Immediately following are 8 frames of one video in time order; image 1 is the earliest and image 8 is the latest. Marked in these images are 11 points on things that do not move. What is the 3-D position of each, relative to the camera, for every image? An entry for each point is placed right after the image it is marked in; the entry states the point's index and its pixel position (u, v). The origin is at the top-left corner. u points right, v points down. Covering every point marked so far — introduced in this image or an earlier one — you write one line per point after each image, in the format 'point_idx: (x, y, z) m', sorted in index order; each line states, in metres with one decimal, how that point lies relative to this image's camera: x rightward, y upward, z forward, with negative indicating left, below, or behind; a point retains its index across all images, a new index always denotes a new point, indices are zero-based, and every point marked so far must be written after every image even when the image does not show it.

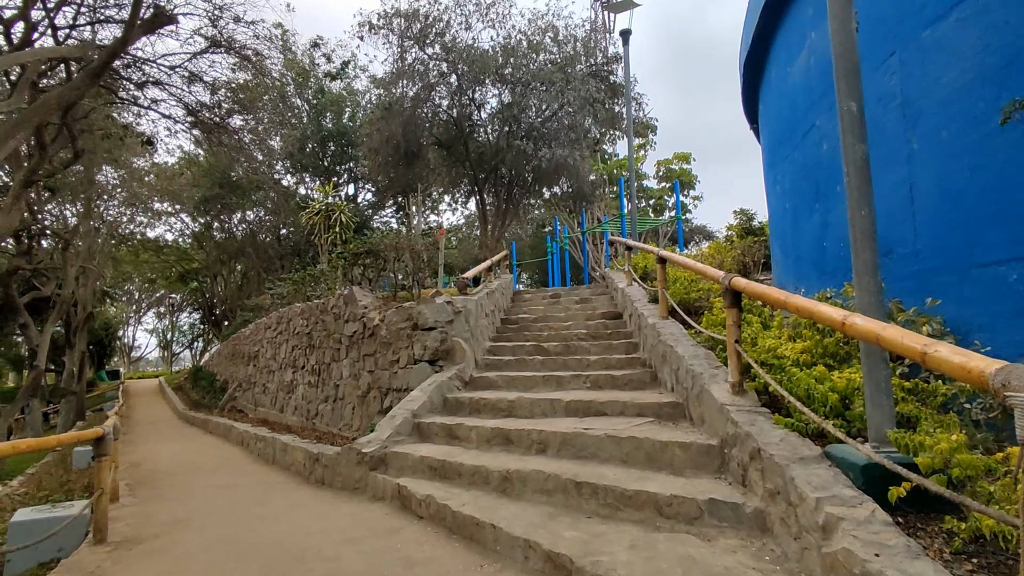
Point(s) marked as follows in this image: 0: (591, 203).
0: (+2.4, +2.6, +17.7) m
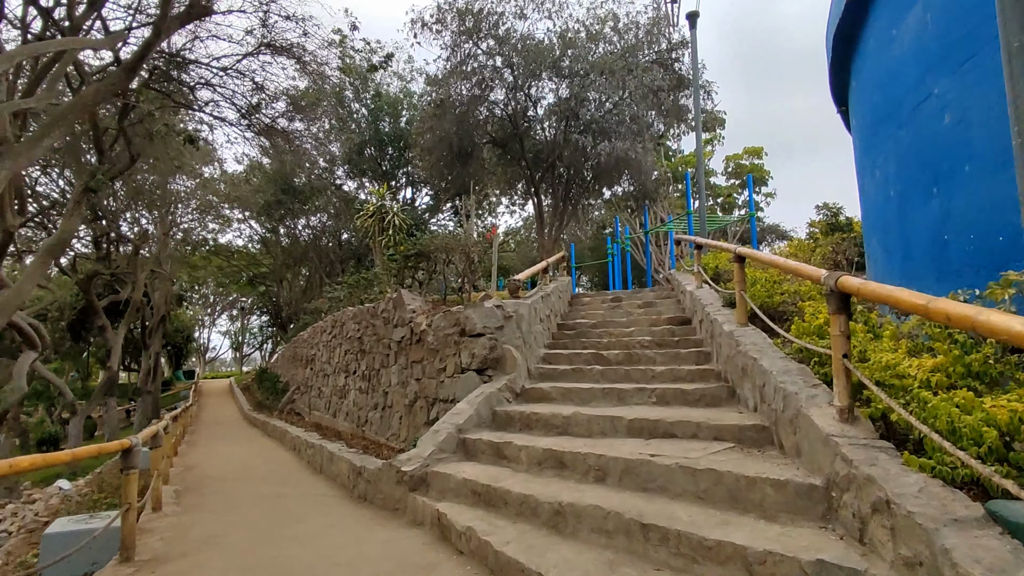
0: (+4.2, +2.5, +16.7) m
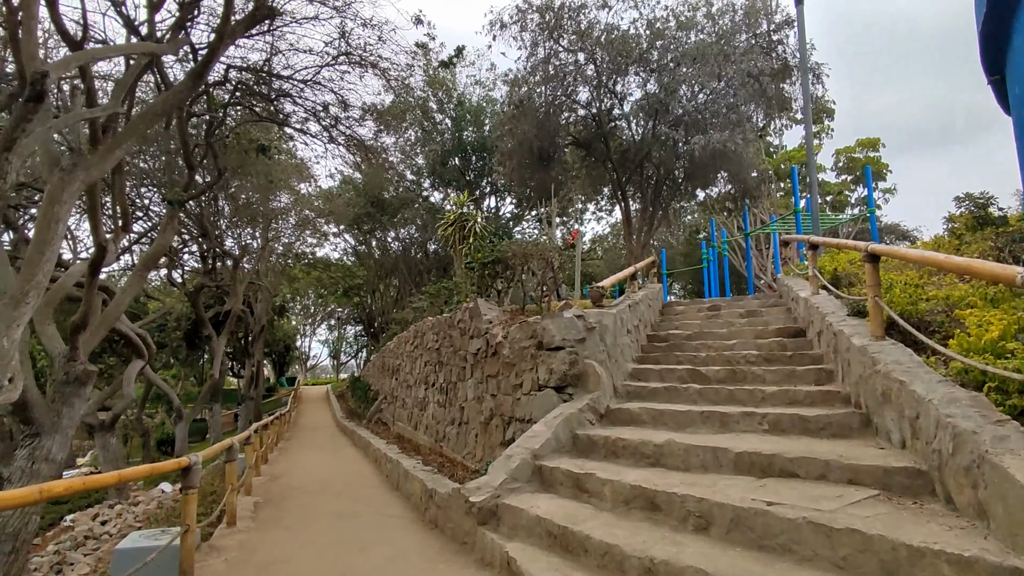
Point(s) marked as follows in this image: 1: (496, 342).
0: (+6.5, +2.3, +15.3) m
1: (-0.2, -0.7, +7.1) m
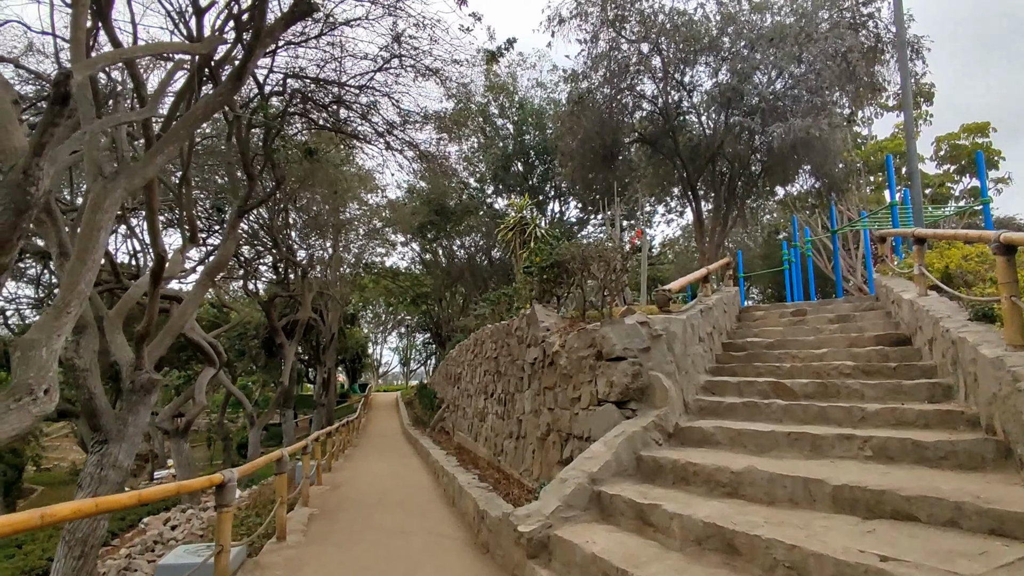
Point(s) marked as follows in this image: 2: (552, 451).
0: (+8.1, +2.3, +14.0) m
1: (+0.5, -0.7, +6.5) m
2: (+0.4, -1.8, +6.2) m
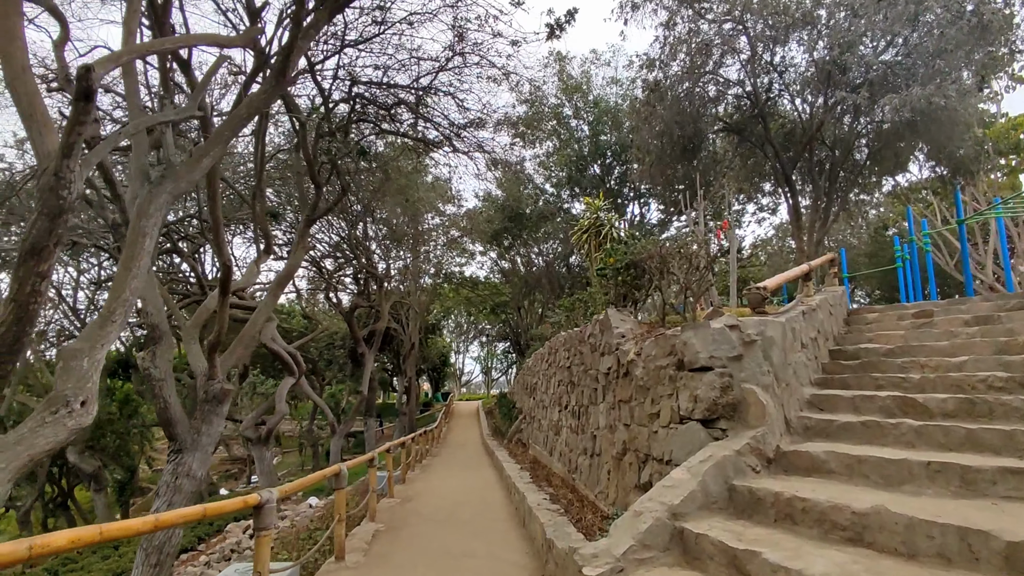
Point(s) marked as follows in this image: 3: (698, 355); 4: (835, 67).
0: (+9.7, +2.3, +12.2) m
1: (+1.2, -0.7, +5.8) m
2: (+1.1, -1.8, +5.5) m
3: (+1.4, -0.5, +4.5) m
4: (+5.7, +3.9, +10.2) m
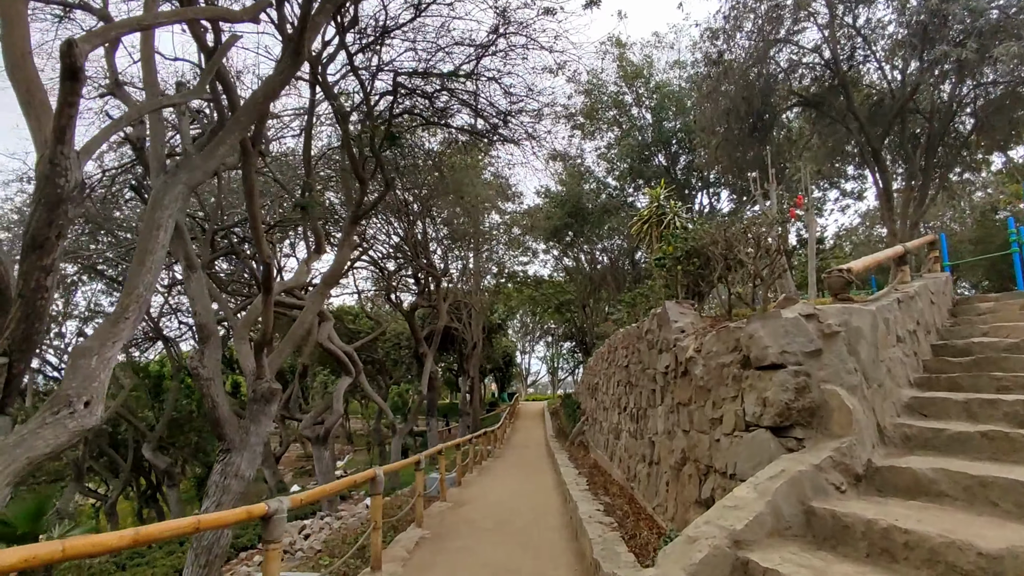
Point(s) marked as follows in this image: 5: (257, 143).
0: (+10.7, +2.6, +10.4) m
1: (+1.6, -0.6, +5.1) m
2: (+1.5, -1.7, +4.8) m
3: (+1.7, -0.4, +3.8) m
4: (+6.5, +4.1, +8.9) m
5: (-2.9, +1.6, +6.4) m
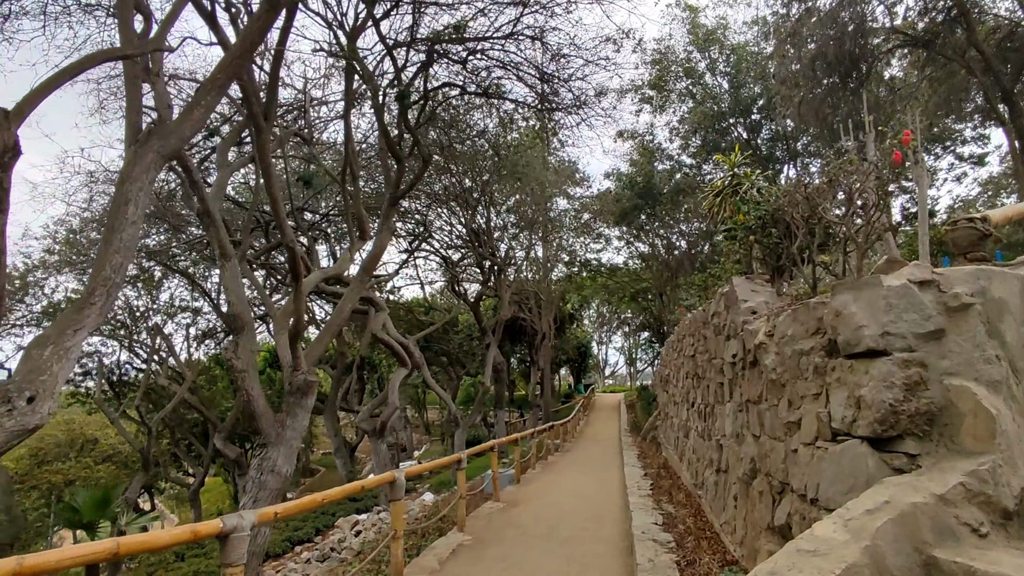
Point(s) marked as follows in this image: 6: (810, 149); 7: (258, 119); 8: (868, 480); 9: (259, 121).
0: (+11.5, +3.1, +8.0) m
1: (+1.8, -0.4, +4.1) m
2: (+1.7, -1.4, +3.8) m
3: (+1.7, -0.2, +2.7) m
4: (+7.1, +4.5, +7.1) m
5: (-2.5, +1.8, +5.9) m
6: (+8.3, +3.9, +16.1) m
7: (-2.5, +1.7, +5.8) m
8: (+1.6, -0.9, +2.6) m
9: (-2.6, +1.7, +5.8) m
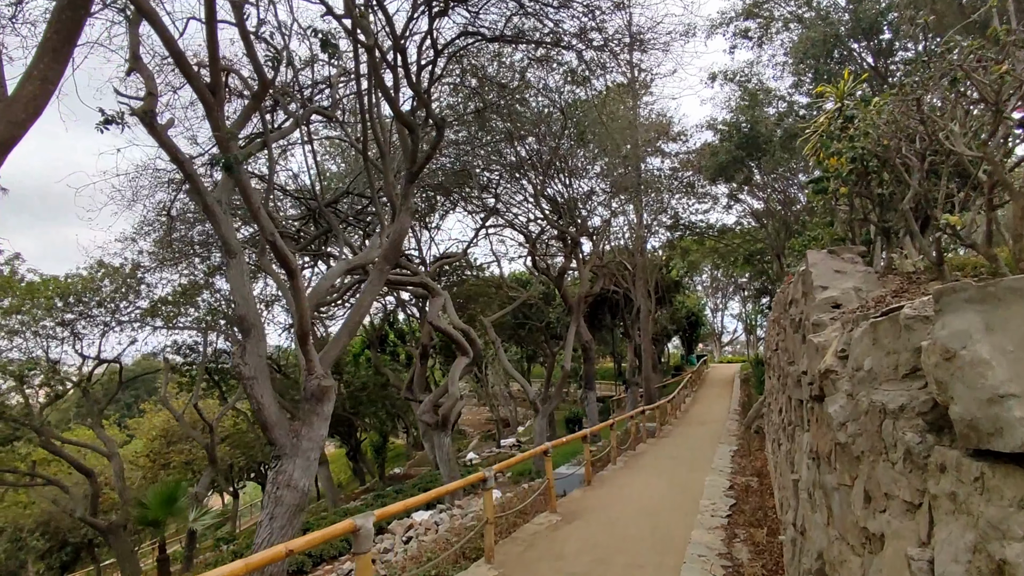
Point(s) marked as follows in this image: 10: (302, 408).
0: (+11.5, +3.8, +4.3) m
1: (+1.4, -0.3, +2.5) m
2: (+1.3, -1.4, +2.3) m
3: (+1.0, -0.2, +1.2) m
4: (+6.9, +4.9, +4.2) m
5: (-2.6, +1.7, +5.1) m
6: (+9.9, +4.9, +12.8) m
7: (-2.6, +1.6, +4.9) m
8: (+1.0, -0.9, +1.1) m
9: (-2.6, +1.6, +4.9) m
10: (-2.5, -1.4, +6.9) m
